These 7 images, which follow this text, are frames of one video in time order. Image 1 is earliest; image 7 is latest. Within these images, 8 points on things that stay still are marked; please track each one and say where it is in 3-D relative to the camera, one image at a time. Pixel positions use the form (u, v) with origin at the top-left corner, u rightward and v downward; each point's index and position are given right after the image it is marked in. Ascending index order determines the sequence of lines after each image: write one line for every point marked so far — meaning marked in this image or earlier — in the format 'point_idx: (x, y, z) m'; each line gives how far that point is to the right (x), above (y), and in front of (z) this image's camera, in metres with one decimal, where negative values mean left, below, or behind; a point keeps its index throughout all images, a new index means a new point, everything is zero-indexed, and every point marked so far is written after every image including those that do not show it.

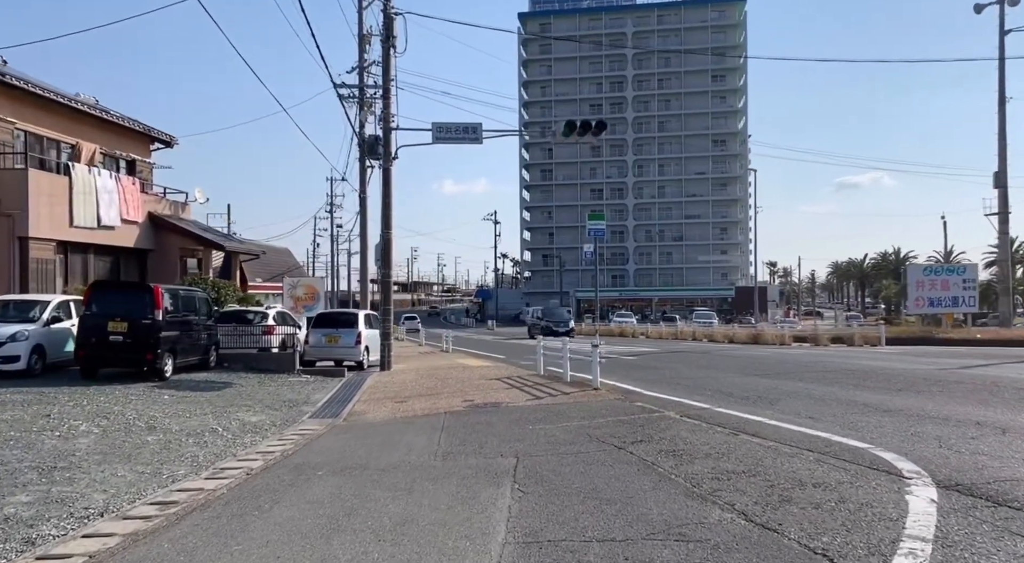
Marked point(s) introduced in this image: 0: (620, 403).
0: (+1.8, -2.1, +12.2) m
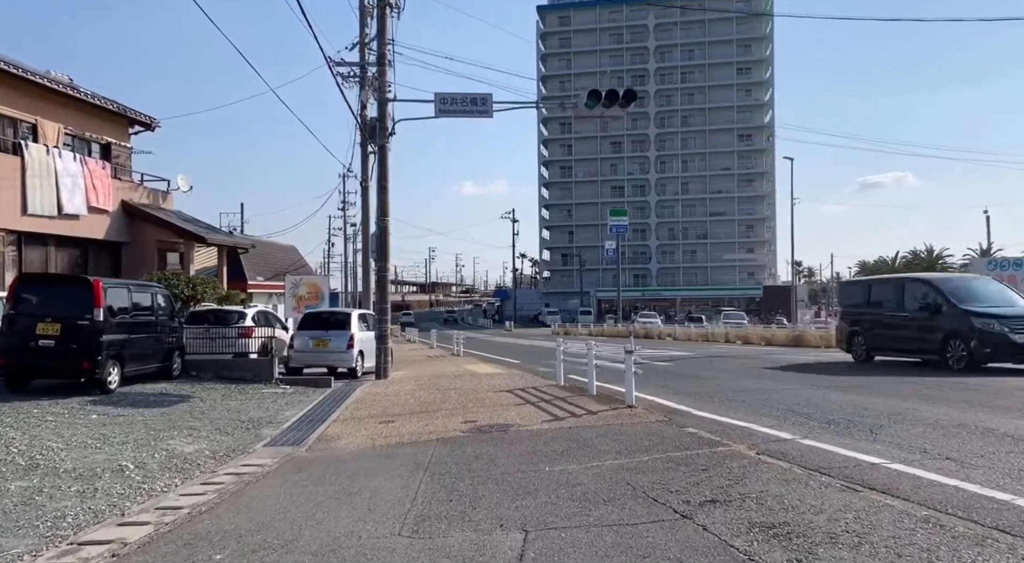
0: (+2.0, -1.9, +9.3) m
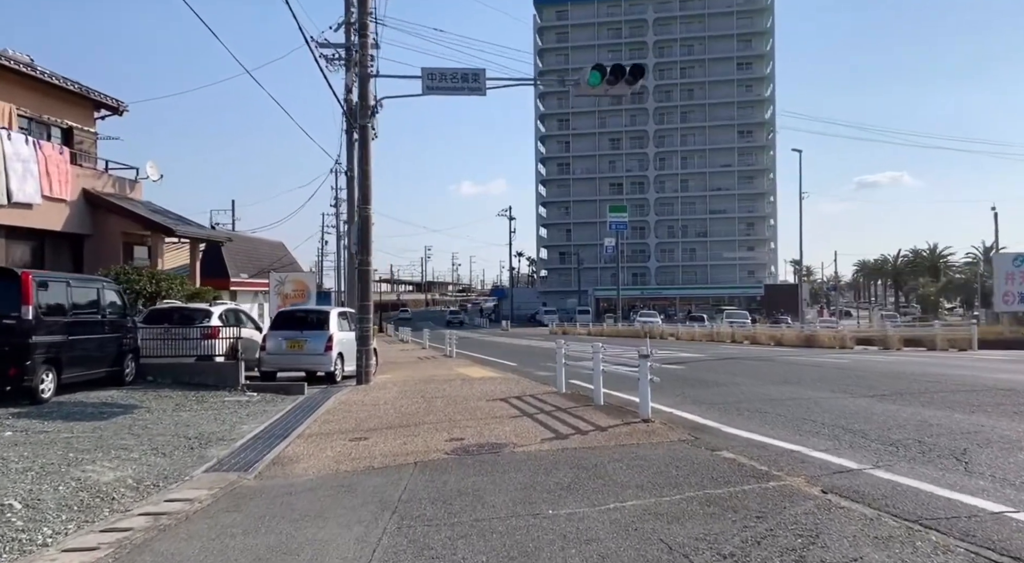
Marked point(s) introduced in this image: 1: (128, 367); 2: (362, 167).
0: (+1.9, -1.8, +7.5) m
1: (-7.6, -1.7, +14.6) m
2: (-3.6, +2.7, +17.3) m
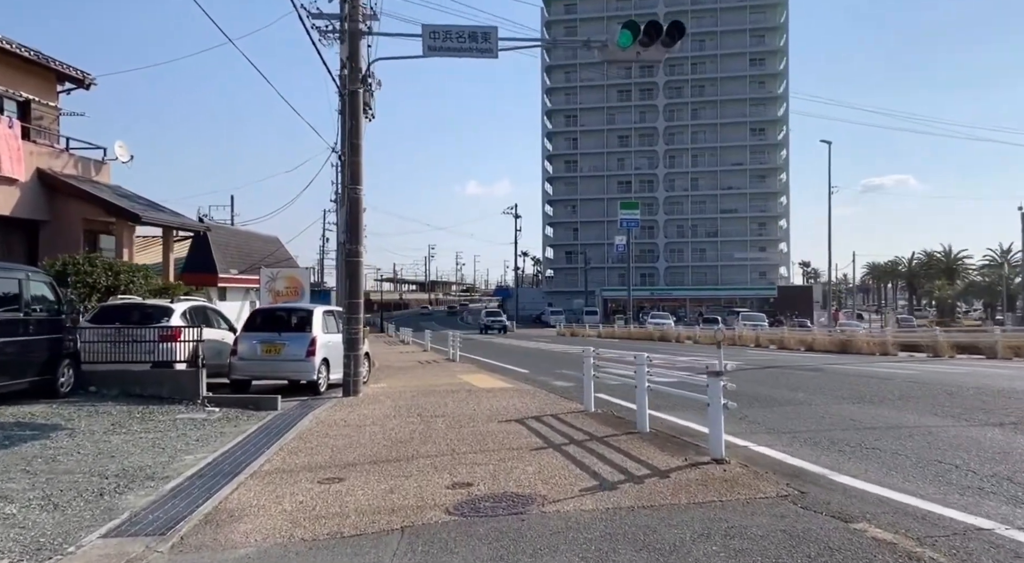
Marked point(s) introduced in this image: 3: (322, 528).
0: (+2.1, -1.7, +4.9) m
1: (-7.3, -1.5, +12.1) m
2: (-3.3, +2.8, +14.8) m
3: (-1.5, -2.0, +6.0) m
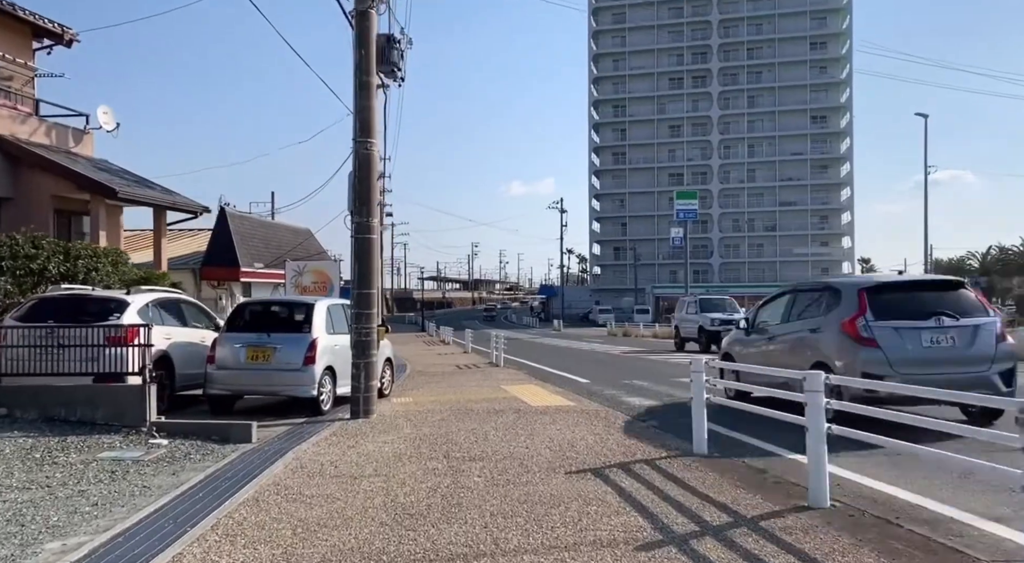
0: (+2.5, -1.5, +1.0) m
1: (-6.5, -1.3, +8.7) m
2: (-2.3, +3.1, +11.2) m
3: (-1.1, -1.8, +2.3) m
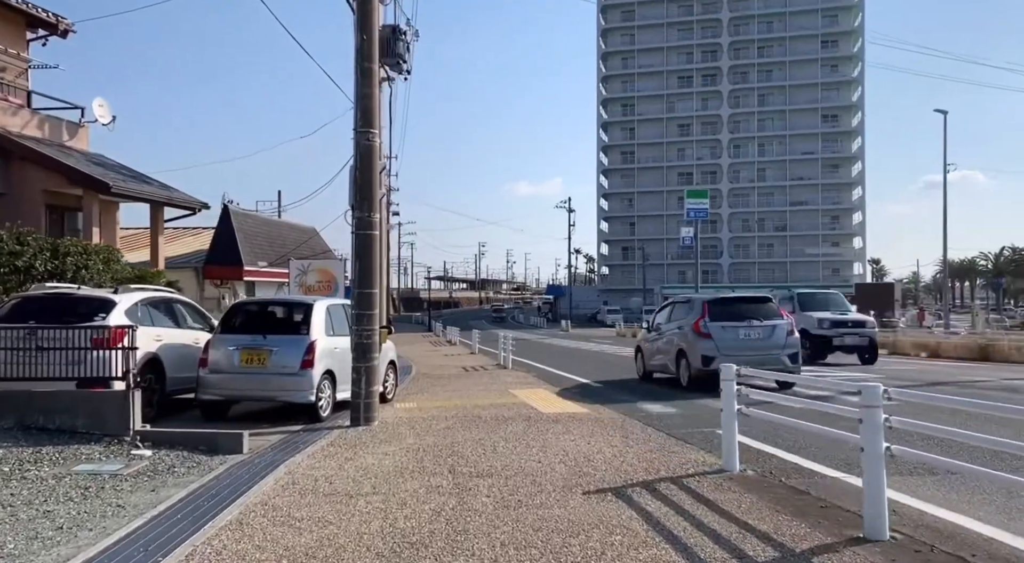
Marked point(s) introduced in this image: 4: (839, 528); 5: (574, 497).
0: (+2.5, -1.5, +0.4) m
1: (-6.4, -1.3, +8.1) m
2: (-2.2, +3.1, +10.6) m
3: (-1.1, -1.8, +1.7) m
4: (+2.2, -1.6, +5.0) m
5: (+0.5, -1.8, +6.1) m
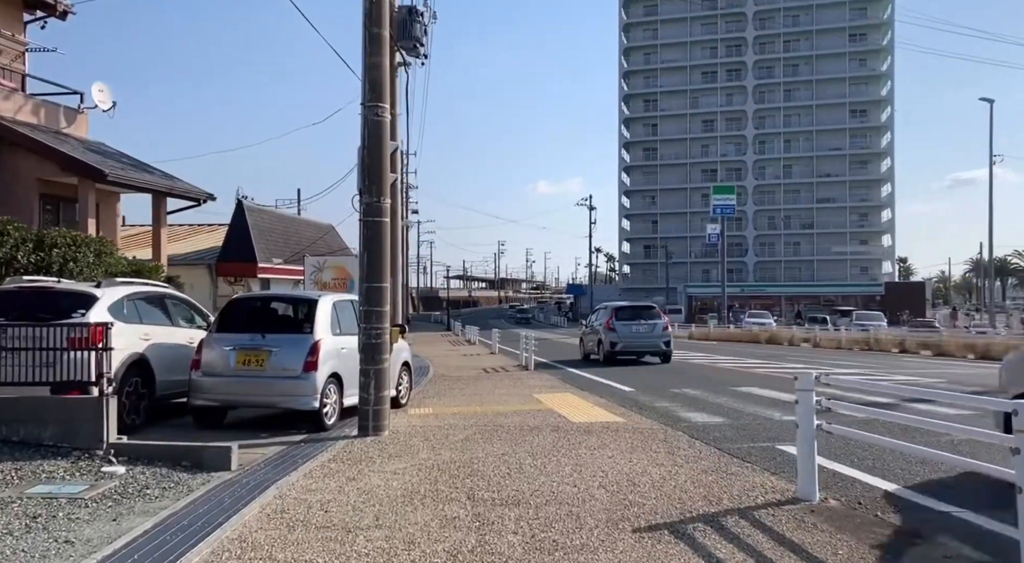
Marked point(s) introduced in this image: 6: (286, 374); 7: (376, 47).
0: (+2.6, -1.4, -0.9) m
1: (-6.1, -1.2, +7.1) m
2: (-1.8, +3.2, +9.4) m
3: (-0.9, -1.7, +0.6) m
4: (+2.4, -1.6, +3.8) m
5: (+0.7, -1.7, +4.9) m
6: (-2.9, -1.2, +9.4) m
7: (-1.7, +2.9, +9.3) m
